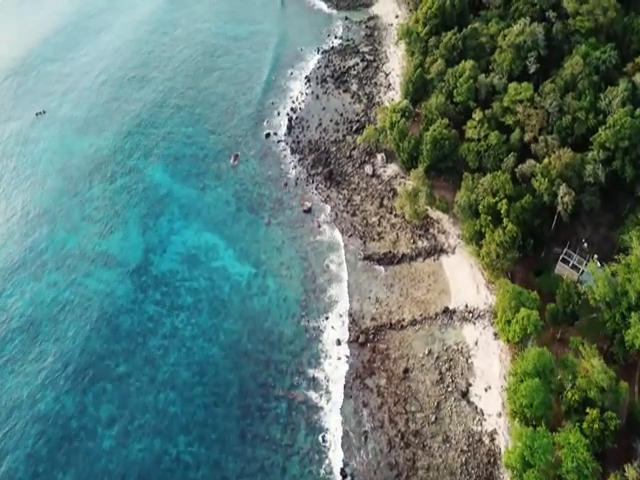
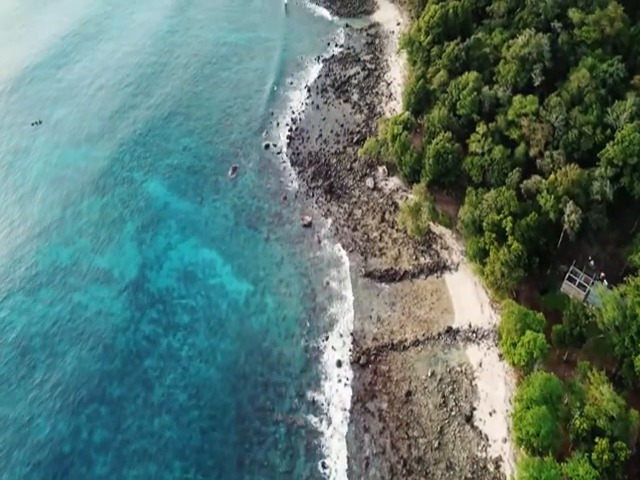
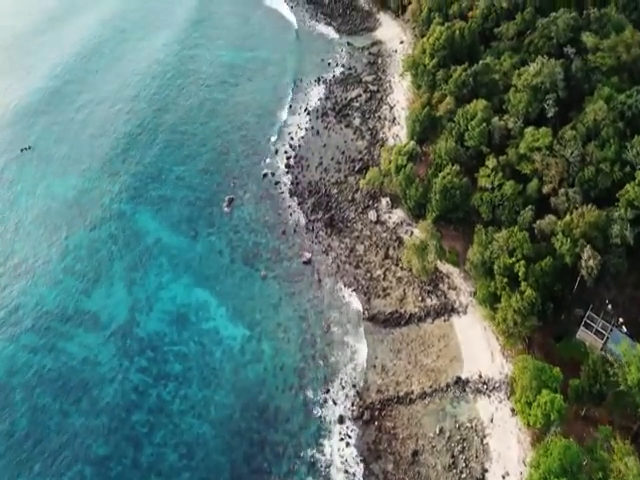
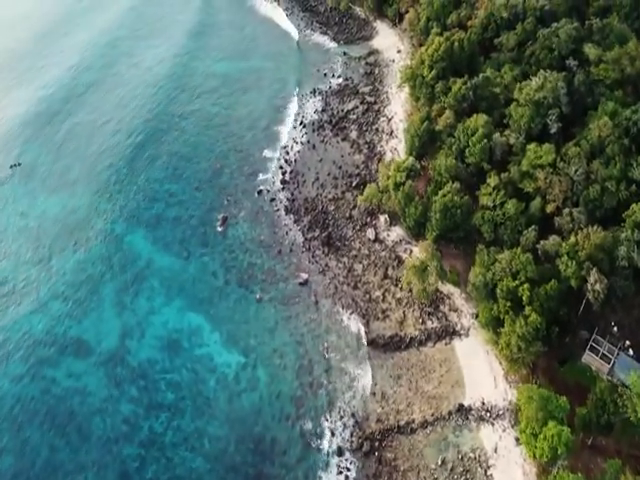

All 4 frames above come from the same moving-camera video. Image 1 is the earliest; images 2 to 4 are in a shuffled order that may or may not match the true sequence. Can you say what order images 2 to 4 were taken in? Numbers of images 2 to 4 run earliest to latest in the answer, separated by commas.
2, 3, 4
